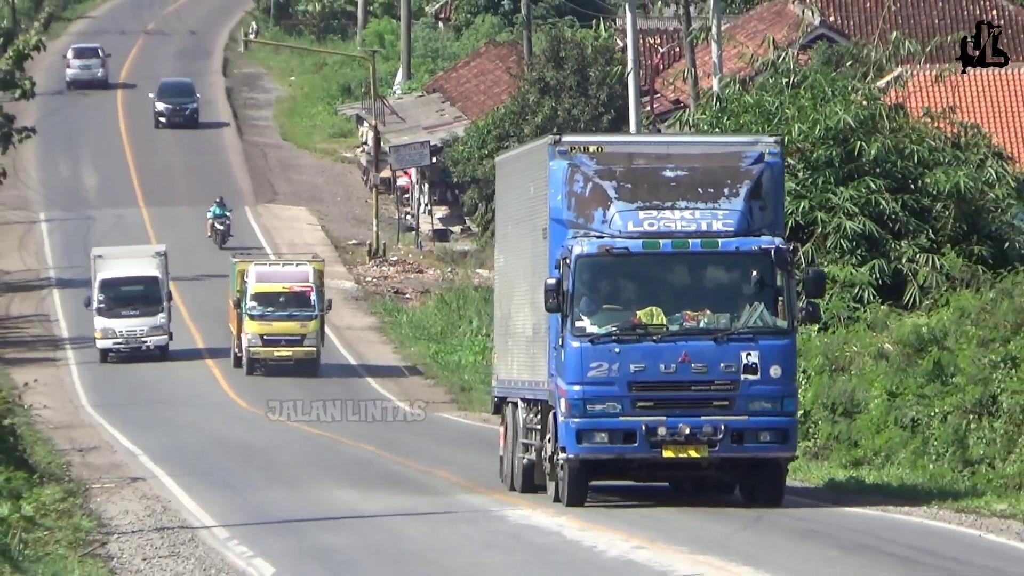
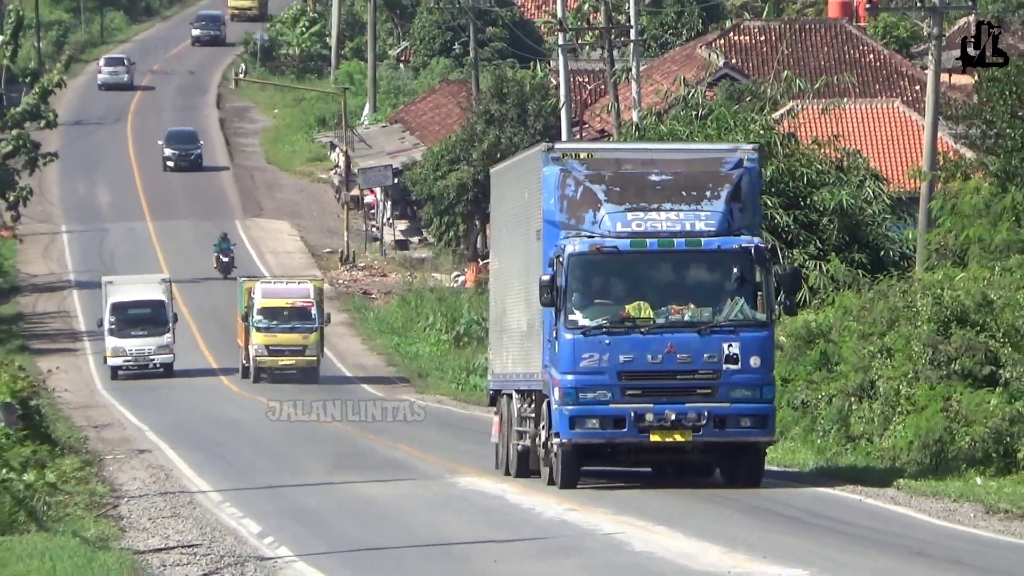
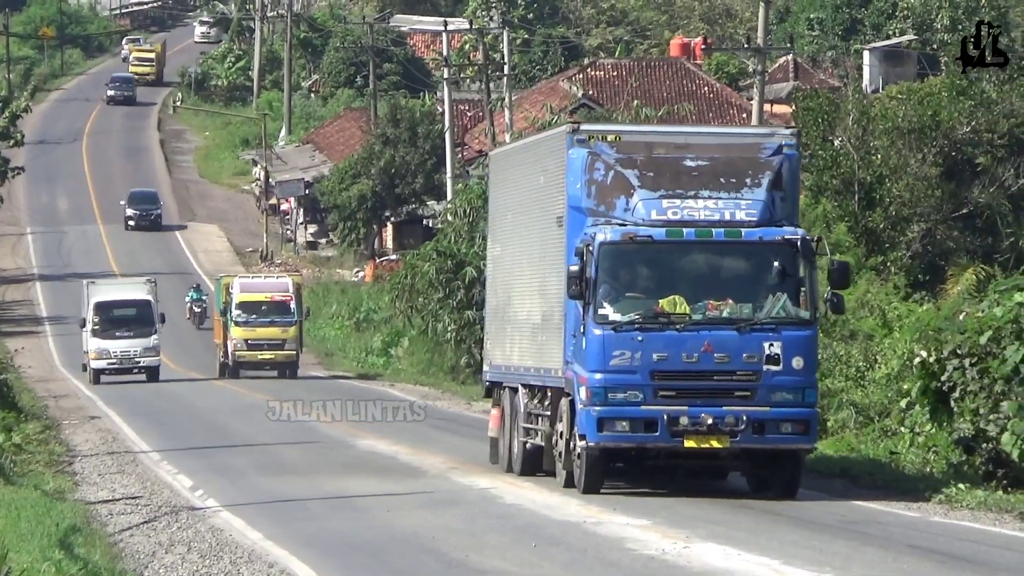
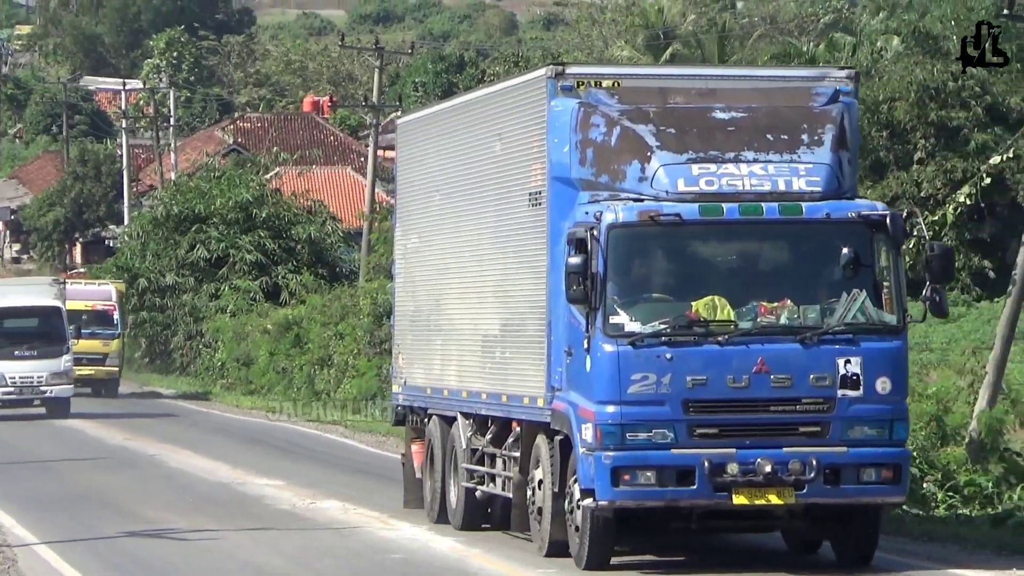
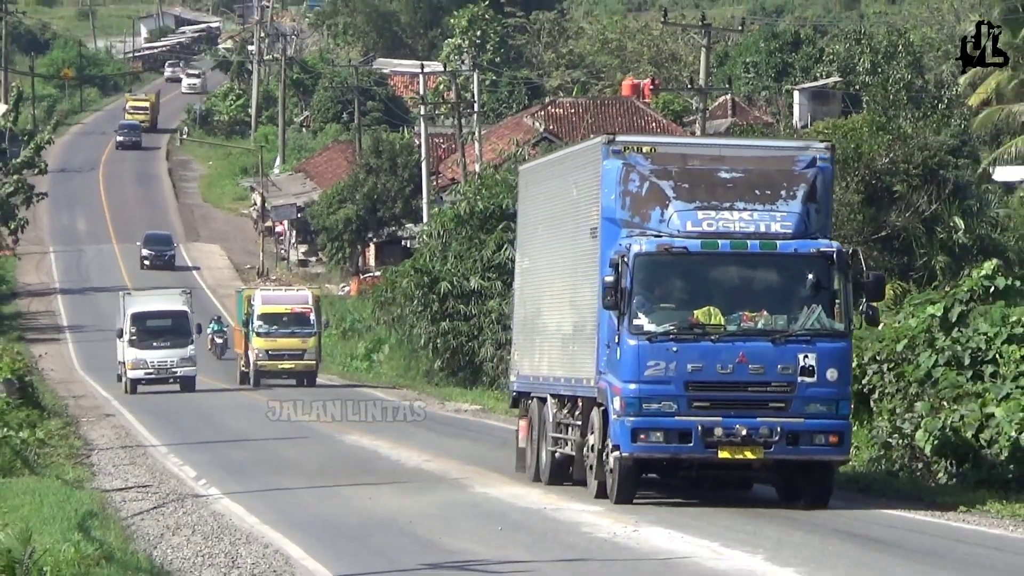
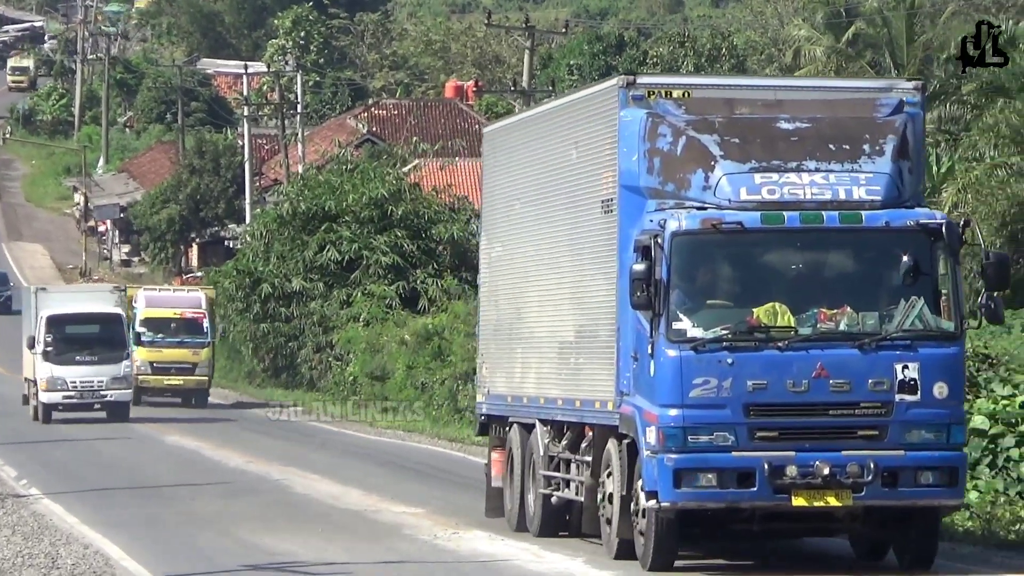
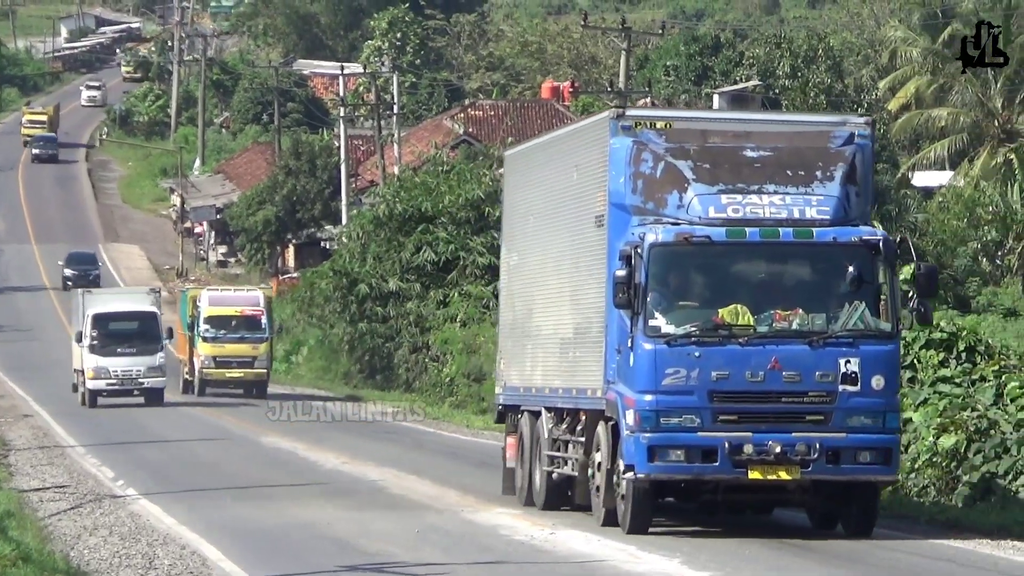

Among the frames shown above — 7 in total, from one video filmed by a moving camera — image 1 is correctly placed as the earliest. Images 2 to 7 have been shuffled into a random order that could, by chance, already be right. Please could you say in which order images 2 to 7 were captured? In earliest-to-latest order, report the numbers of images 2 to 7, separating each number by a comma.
2, 3, 5, 7, 6, 4
